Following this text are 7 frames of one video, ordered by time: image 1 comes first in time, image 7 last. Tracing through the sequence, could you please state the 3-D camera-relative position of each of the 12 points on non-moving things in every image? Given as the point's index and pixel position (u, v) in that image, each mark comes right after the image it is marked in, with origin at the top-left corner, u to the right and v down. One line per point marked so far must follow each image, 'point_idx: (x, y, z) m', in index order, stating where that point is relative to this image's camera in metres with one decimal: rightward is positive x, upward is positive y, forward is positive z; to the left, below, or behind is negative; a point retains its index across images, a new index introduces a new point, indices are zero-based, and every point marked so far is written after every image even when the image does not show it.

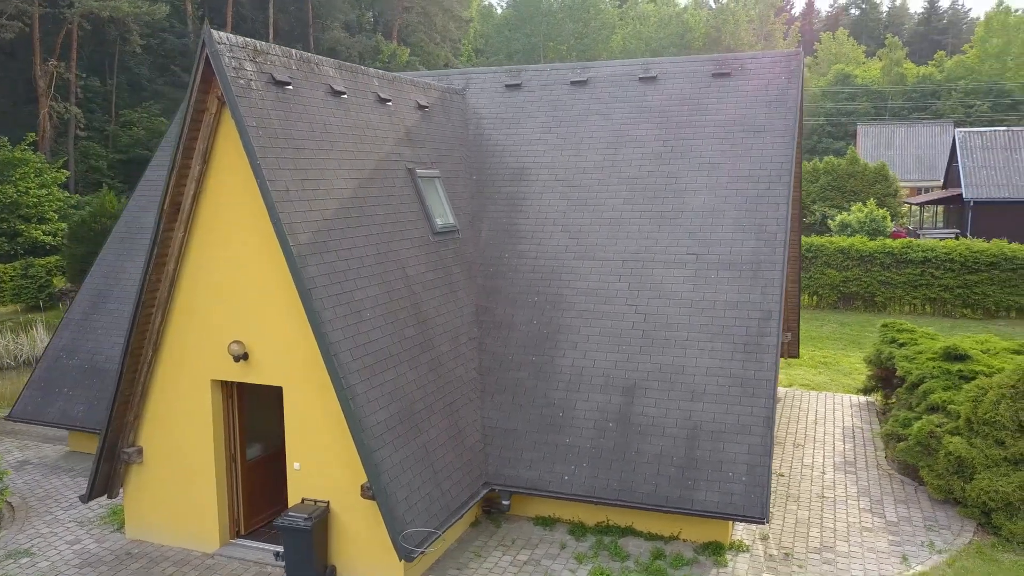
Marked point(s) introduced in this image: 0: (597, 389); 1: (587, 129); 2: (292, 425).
0: (+1.0, -1.2, +9.5) m
1: (+1.1, +2.3, +11.8) m
2: (-2.2, -1.4, +8.1) m
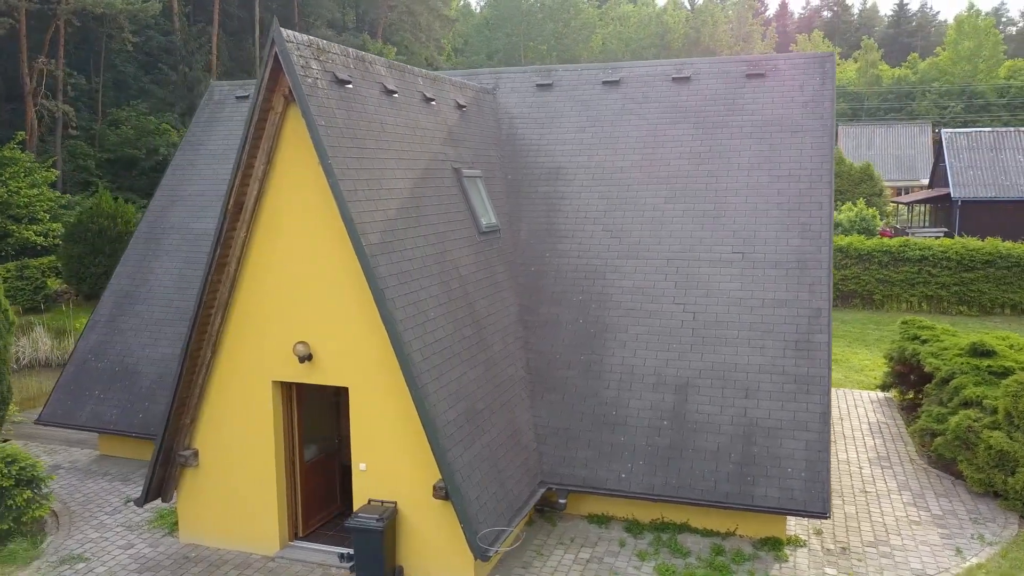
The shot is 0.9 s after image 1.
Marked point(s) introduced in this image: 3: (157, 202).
0: (+1.6, -1.2, +9.5) m
1: (+1.6, +2.3, +11.8) m
2: (-1.5, -1.4, +8.1) m
3: (-5.9, +1.4, +13.5) m
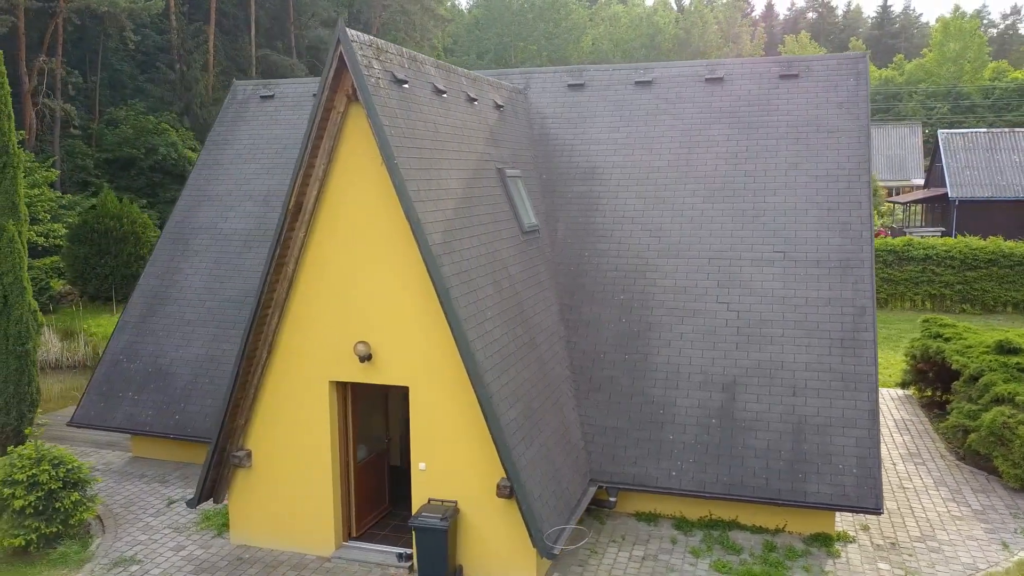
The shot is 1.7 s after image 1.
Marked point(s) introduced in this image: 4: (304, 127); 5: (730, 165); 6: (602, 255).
0: (+2.2, -1.2, +9.6) m
1: (+2.1, +2.3, +11.9) m
2: (-0.9, -1.4, +8.1) m
3: (-5.4, +1.4, +13.4) m
4: (-3.5, +2.7, +13.7) m
5: (+3.0, +1.7, +11.2) m
6: (+1.2, +0.4, +10.8) m
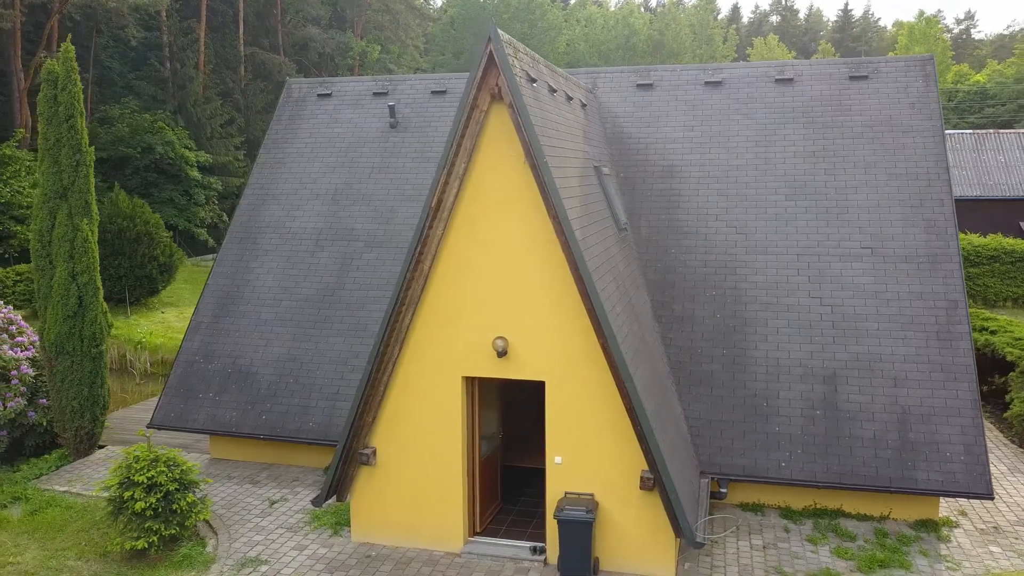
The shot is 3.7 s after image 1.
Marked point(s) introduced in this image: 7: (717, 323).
0: (+3.5, -1.1, +9.8) m
1: (+3.3, +2.4, +12.1) m
2: (+0.4, -1.3, +8.2) m
3: (-4.3, +1.4, +13.2) m
4: (-2.4, +2.7, +13.7) m
5: (+4.2, +1.8, +11.5) m
6: (+2.4, +0.5, +11.0) m
7: (+2.6, -0.5, +10.4) m
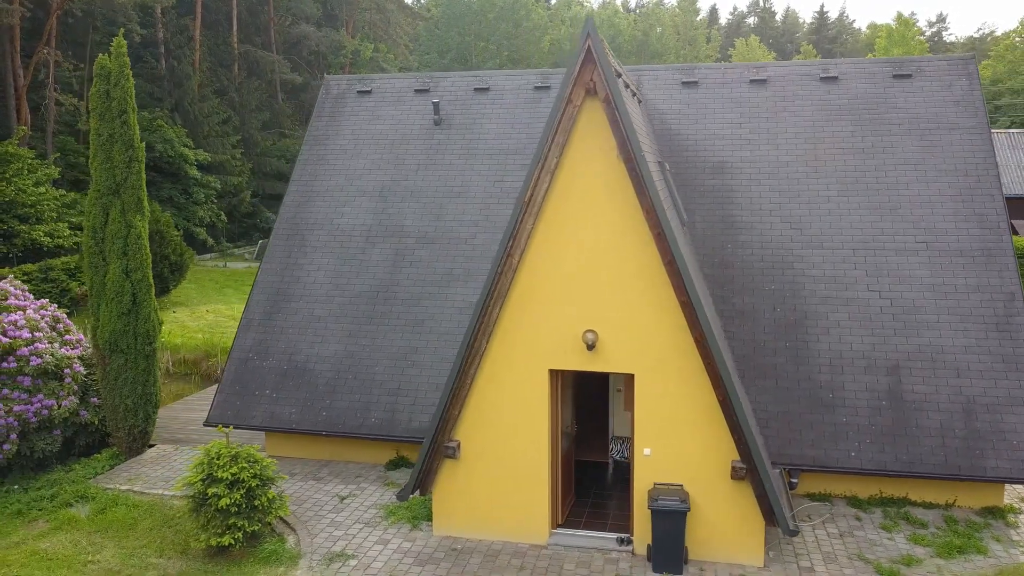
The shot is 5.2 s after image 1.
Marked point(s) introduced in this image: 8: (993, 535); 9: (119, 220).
0: (+4.3, -1.0, +10.0) m
1: (+4.0, +2.5, +12.3) m
2: (+1.3, -1.3, +8.3) m
3: (-3.6, +1.5, +13.2) m
4: (-1.7, +2.8, +13.7) m
5: (+5.0, +1.8, +11.7) m
6: (+3.2, +0.6, +11.2) m
7: (+3.5, -0.4, +10.6) m
8: (+5.3, -2.7, +8.9) m
9: (-5.4, +0.9, +11.3) m
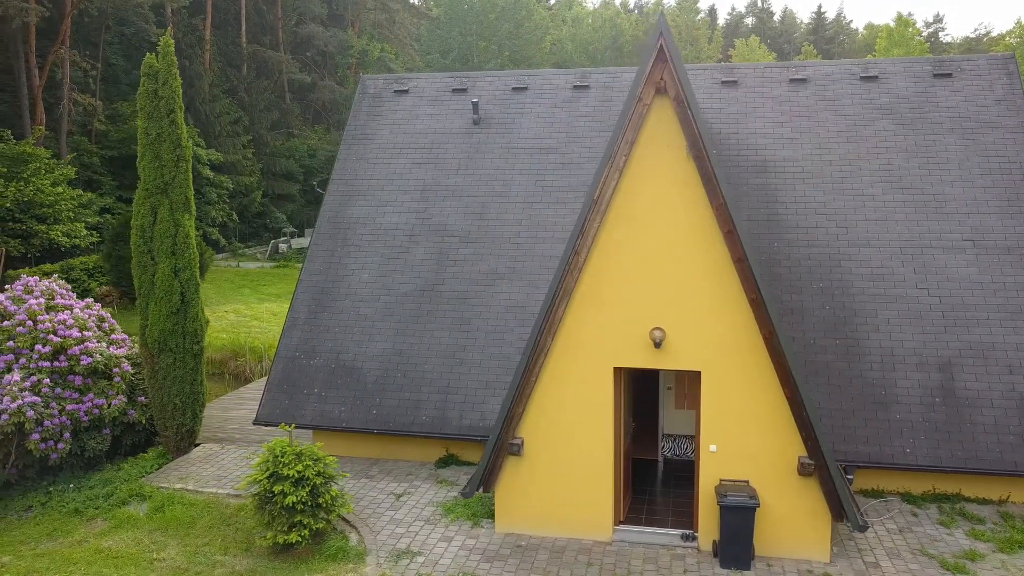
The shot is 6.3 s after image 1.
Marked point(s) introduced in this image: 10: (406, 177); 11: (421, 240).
0: (+5.0, -1.0, +10.1) m
1: (+4.7, +2.5, +12.4) m
2: (+2.0, -1.2, +8.3) m
3: (-2.9, +1.5, +13.2) m
4: (-1.1, +2.8, +13.7) m
5: (+5.6, +1.9, +11.8) m
6: (+3.9, +0.6, +11.3) m
7: (+4.1, -0.3, +10.7) m
8: (+6.0, -2.7, +9.0) m
9: (-4.8, +1.0, +11.3) m
10: (-1.7, +1.8, +13.2) m
11: (-1.4, +0.7, +12.5) m
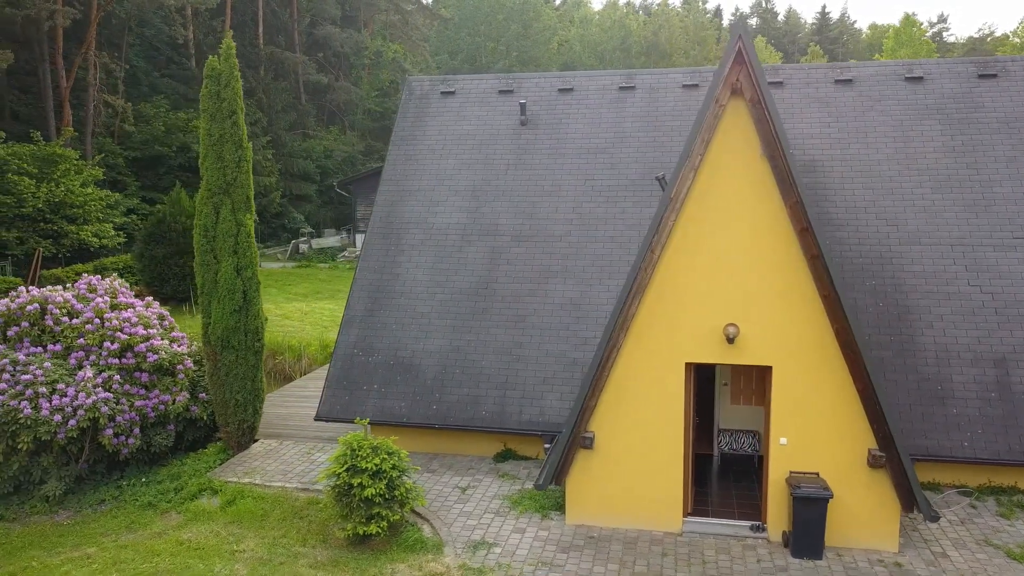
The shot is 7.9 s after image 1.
0: (+5.8, -0.9, +10.3) m
1: (+5.5, +2.5, +12.6) m
2: (+2.8, -1.2, +8.5) m
3: (-2.1, +1.5, +13.4) m
4: (-0.3, +2.8, +13.9) m
5: (+6.4, +1.9, +11.9) m
6: (+4.7, +0.6, +11.5) m
7: (+4.9, -0.3, +10.9) m
8: (+6.8, -2.6, +9.2) m
9: (-4.0, +1.0, +11.5) m
10: (-0.9, +1.8, +13.4) m
11: (-0.6, +0.8, +12.7) m
